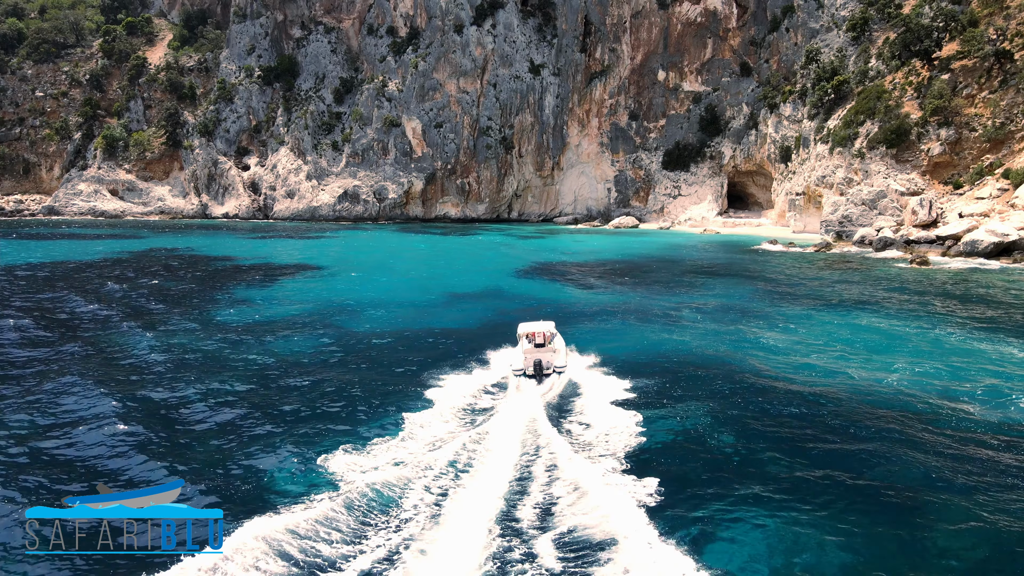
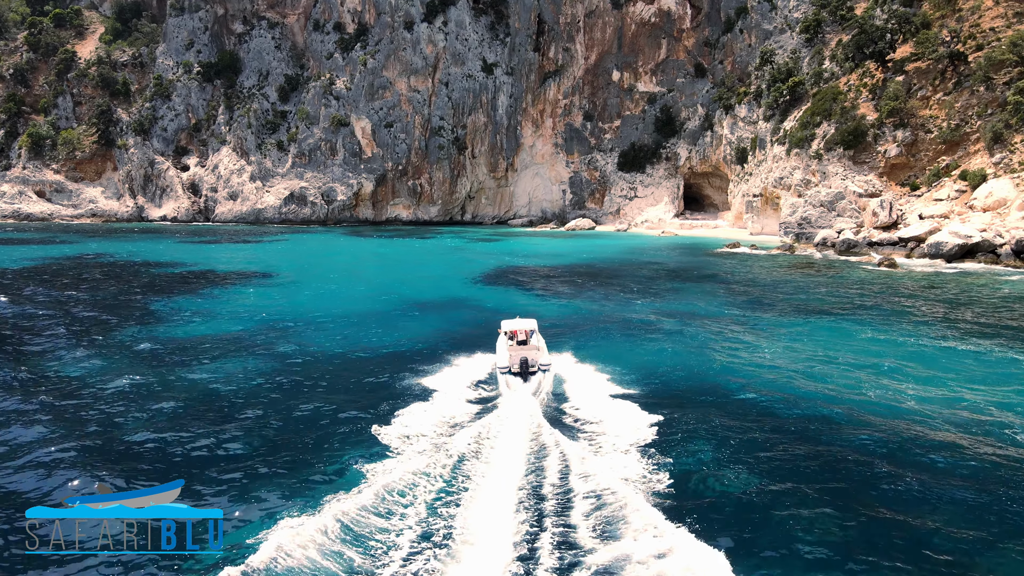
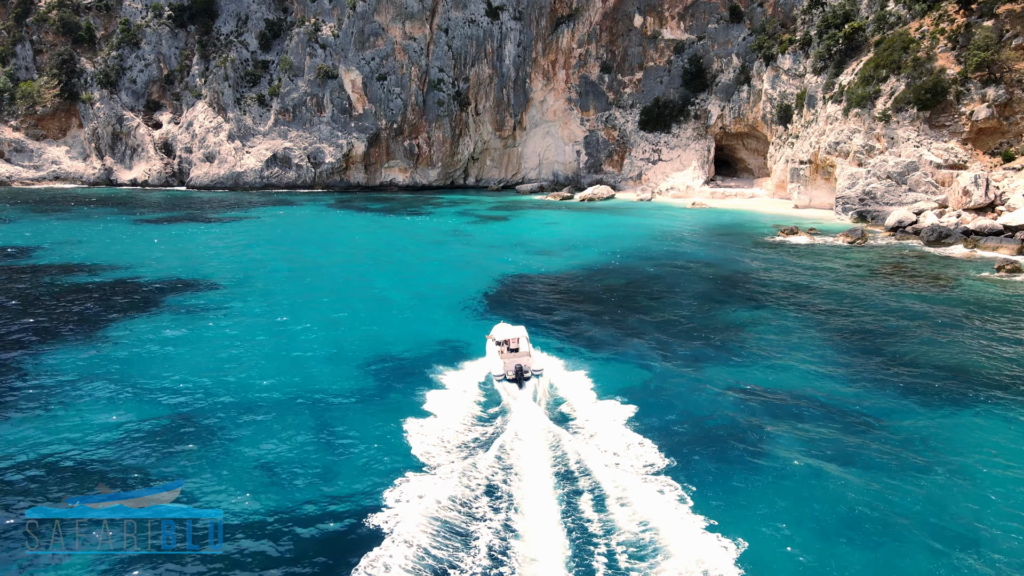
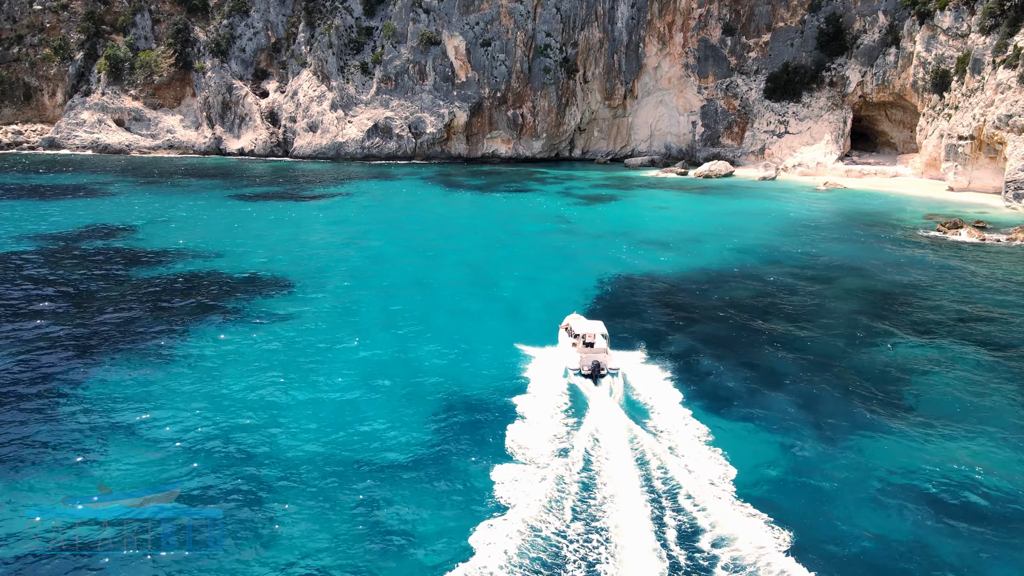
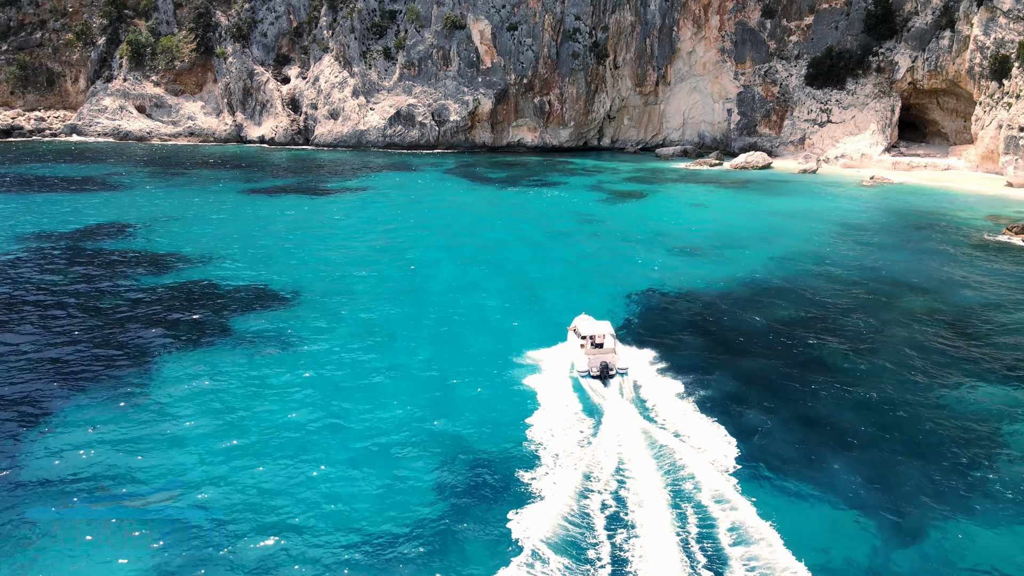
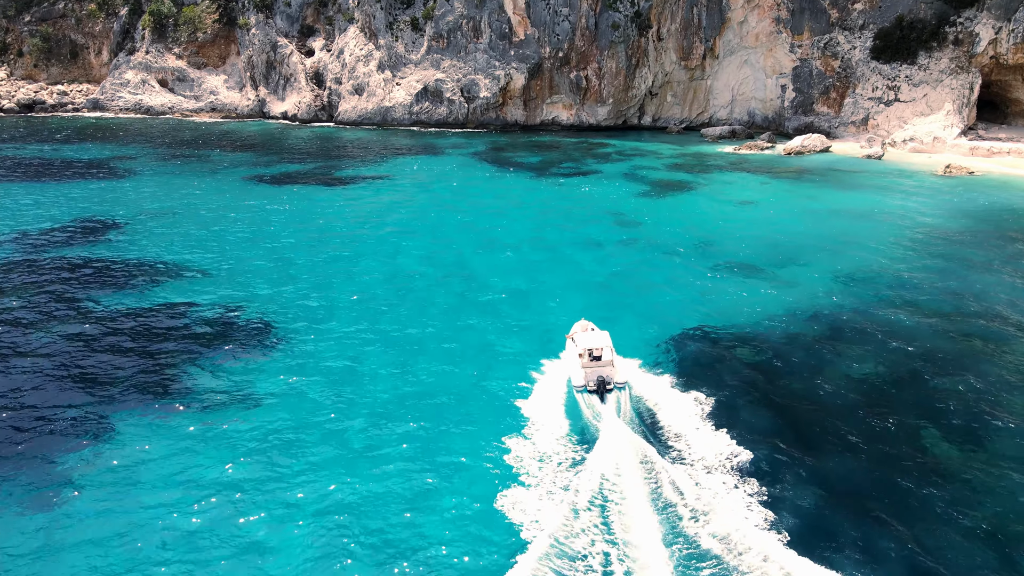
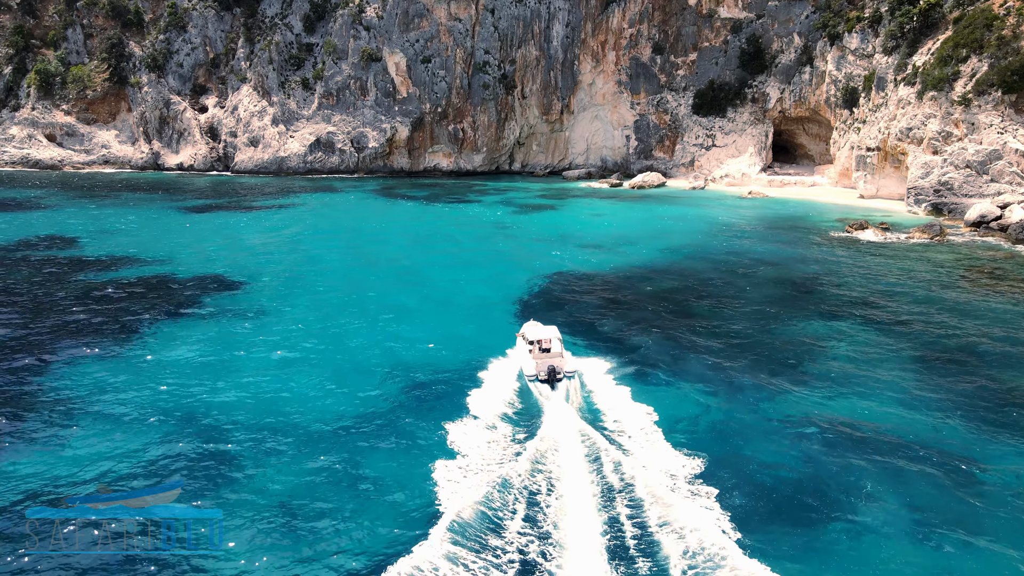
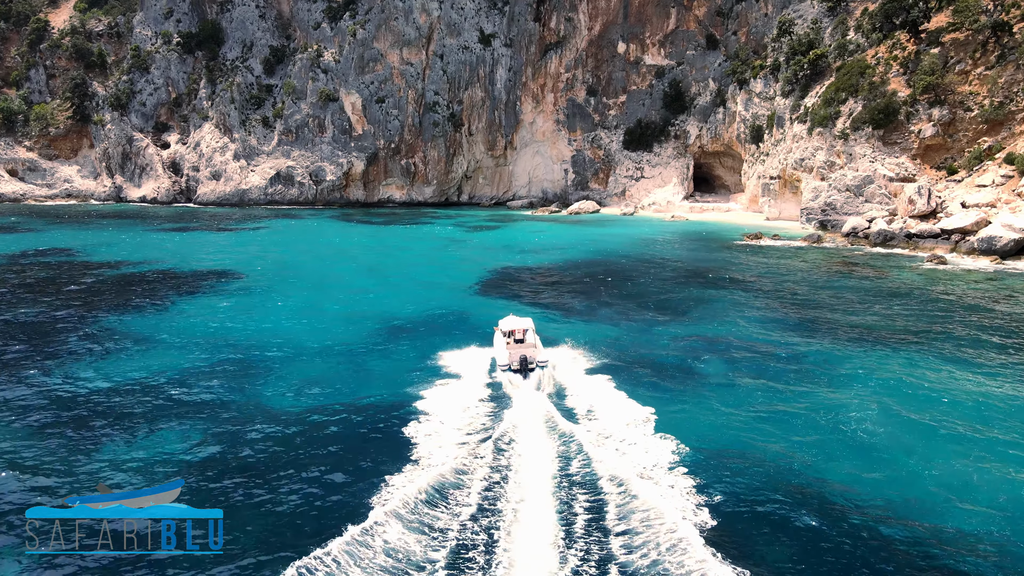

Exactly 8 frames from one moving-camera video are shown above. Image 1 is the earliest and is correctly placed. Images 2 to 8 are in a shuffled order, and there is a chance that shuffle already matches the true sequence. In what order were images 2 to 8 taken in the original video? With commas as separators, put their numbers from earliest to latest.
2, 8, 3, 7, 4, 5, 6
